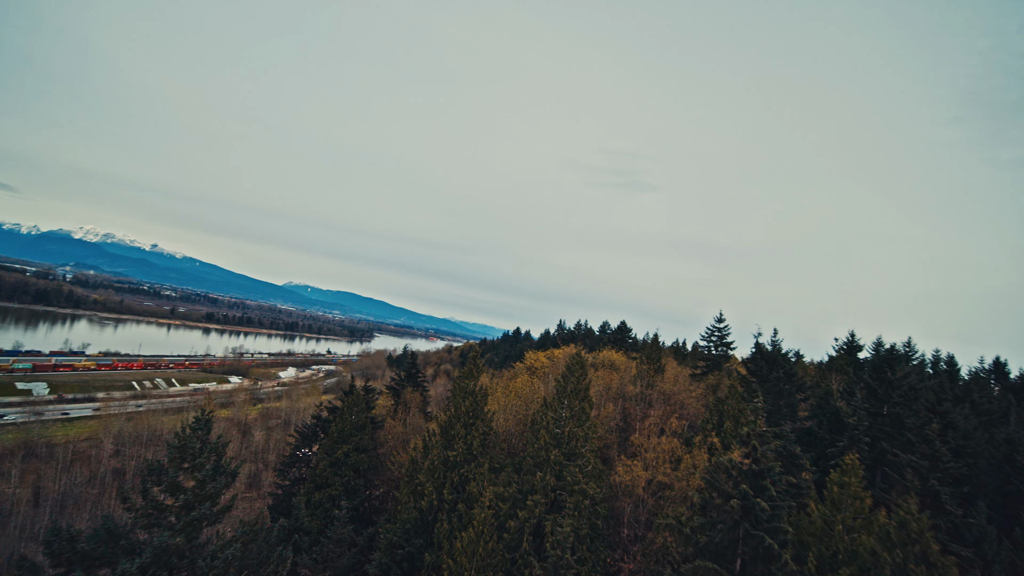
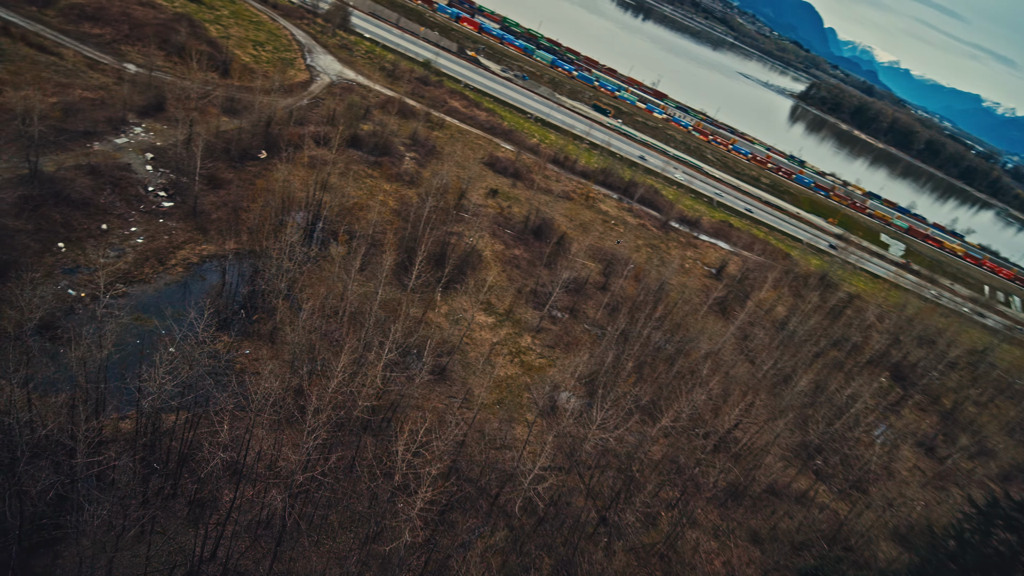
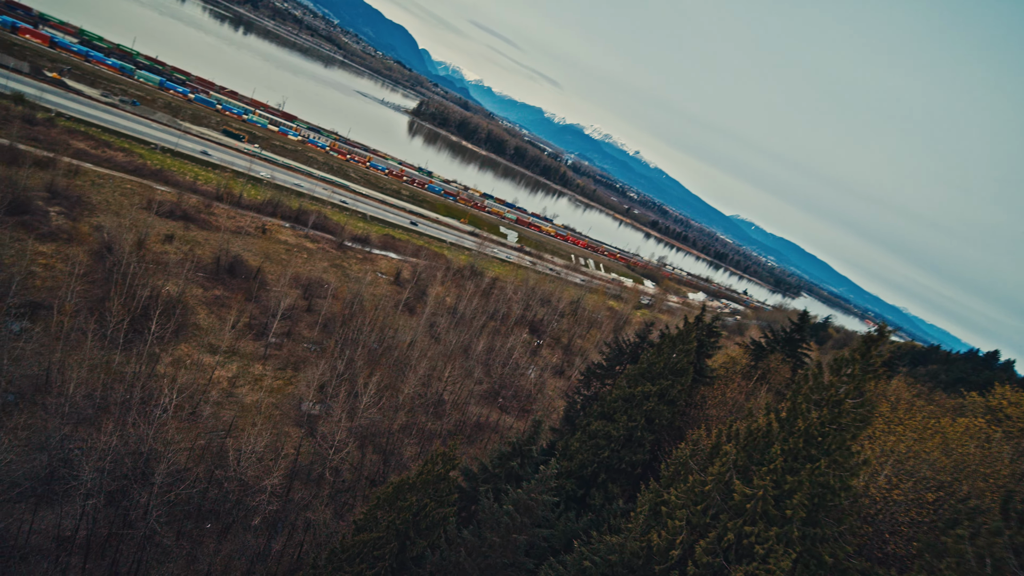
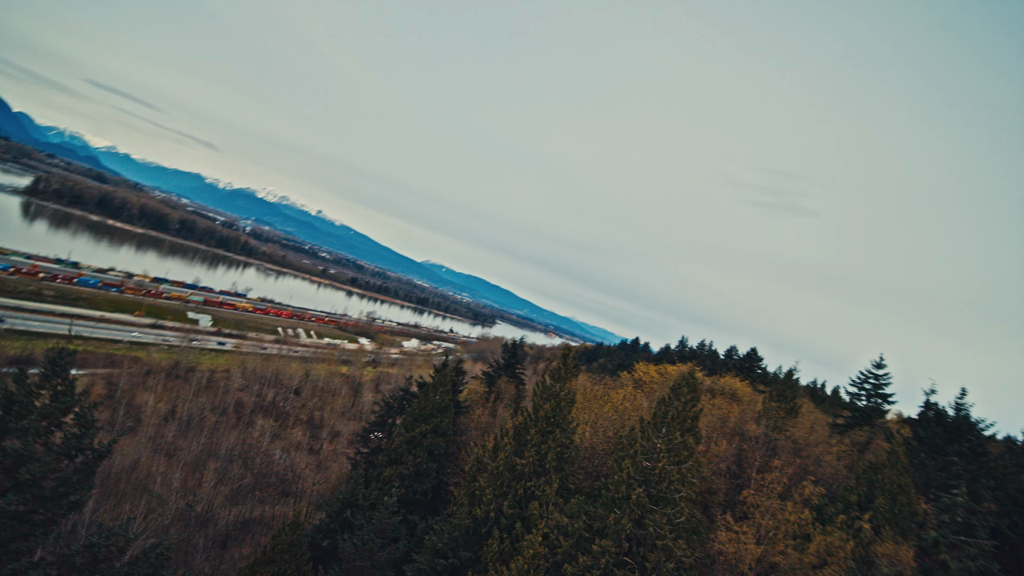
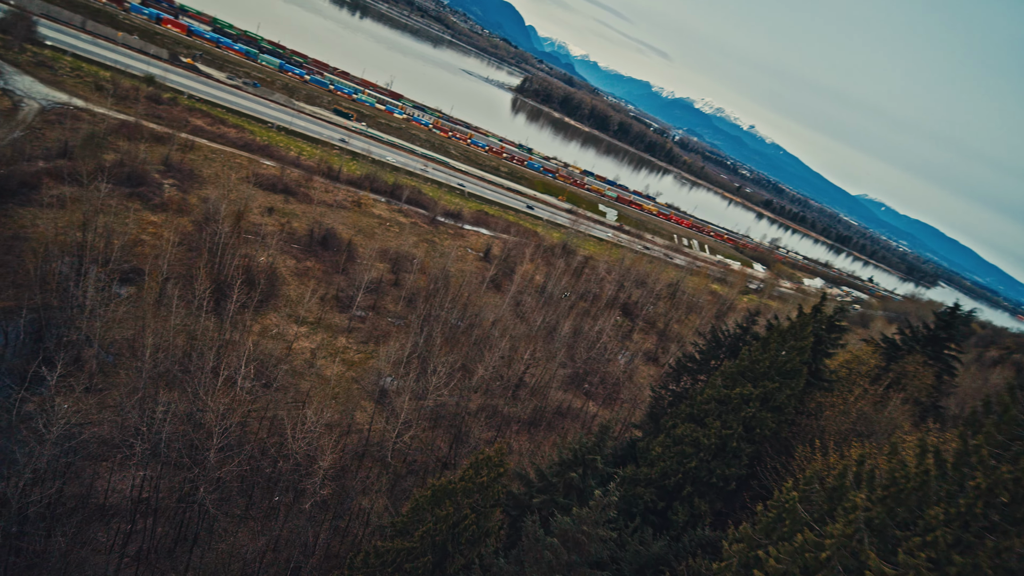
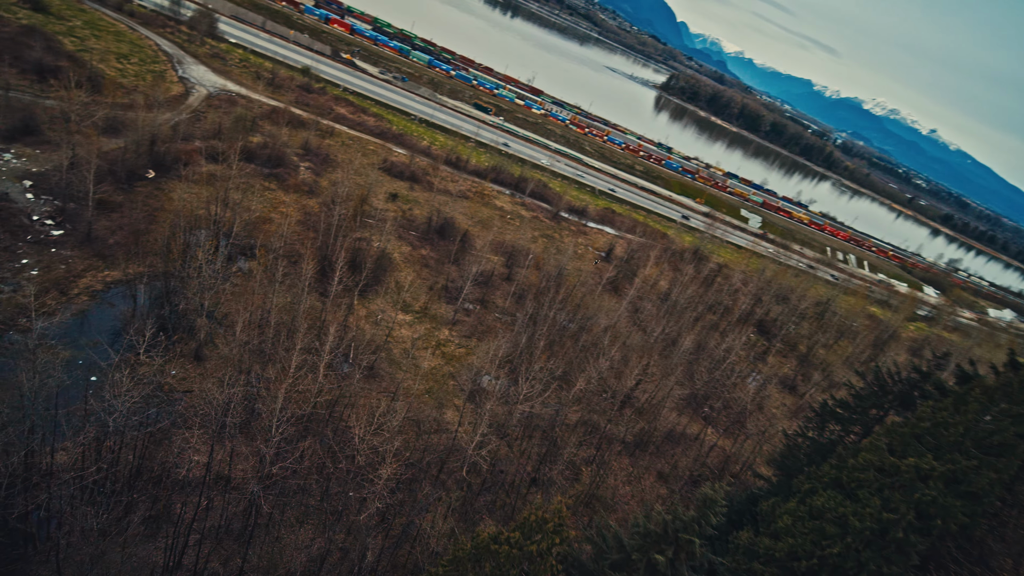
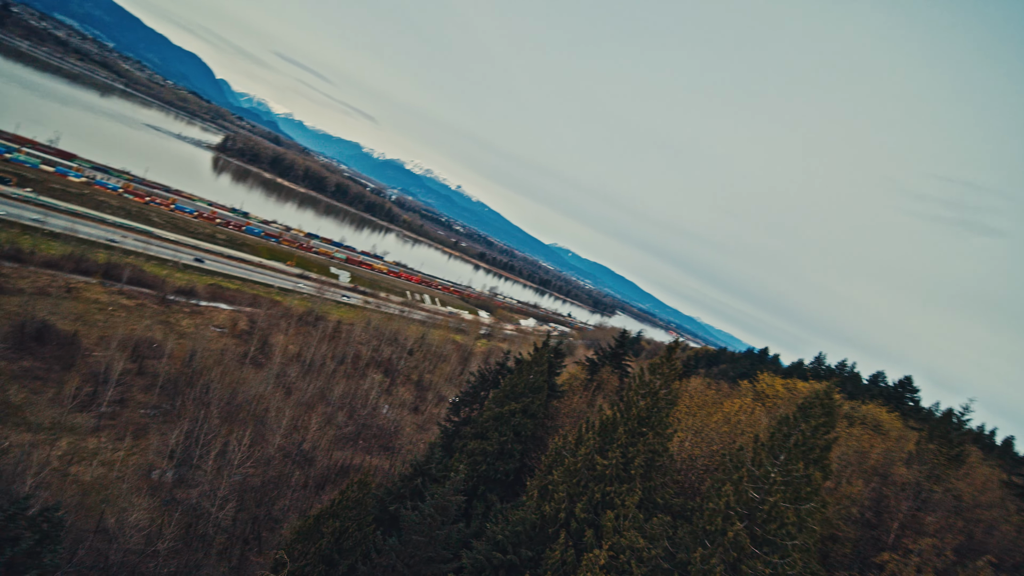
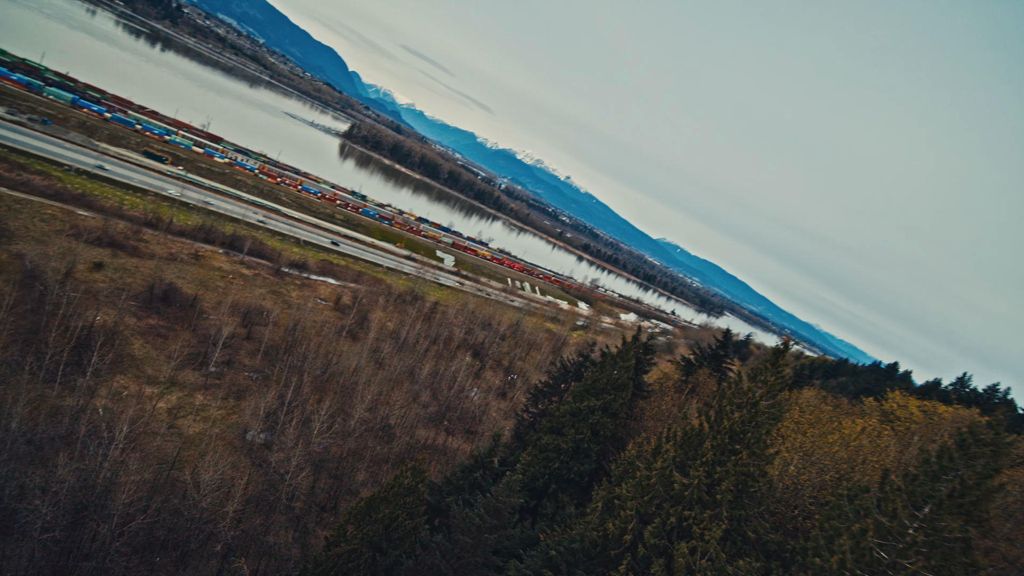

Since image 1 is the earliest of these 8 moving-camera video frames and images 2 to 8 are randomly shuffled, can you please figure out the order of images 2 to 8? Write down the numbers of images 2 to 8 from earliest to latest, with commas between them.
4, 7, 8, 3, 5, 6, 2
